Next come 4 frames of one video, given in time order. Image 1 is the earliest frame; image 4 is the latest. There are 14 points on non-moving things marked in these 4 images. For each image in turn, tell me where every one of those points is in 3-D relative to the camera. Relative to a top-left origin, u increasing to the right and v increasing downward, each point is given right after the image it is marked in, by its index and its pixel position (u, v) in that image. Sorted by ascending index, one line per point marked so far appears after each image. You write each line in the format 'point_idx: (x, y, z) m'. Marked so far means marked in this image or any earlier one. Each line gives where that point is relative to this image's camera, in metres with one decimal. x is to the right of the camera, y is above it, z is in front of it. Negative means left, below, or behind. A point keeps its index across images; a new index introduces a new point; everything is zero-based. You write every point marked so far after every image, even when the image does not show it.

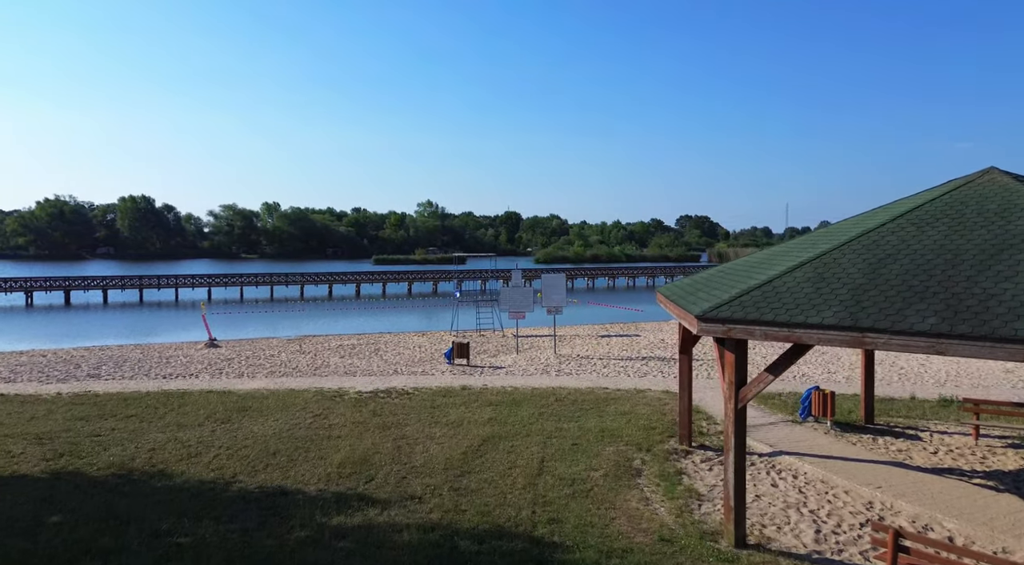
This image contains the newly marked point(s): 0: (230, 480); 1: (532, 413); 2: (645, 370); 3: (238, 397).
0: (-2.7, -1.9, +7.3) m
1: (+0.3, -1.7, +10.0) m
2: (+2.4, -1.6, +14.0) m
3: (-4.1, -1.7, +11.4) m
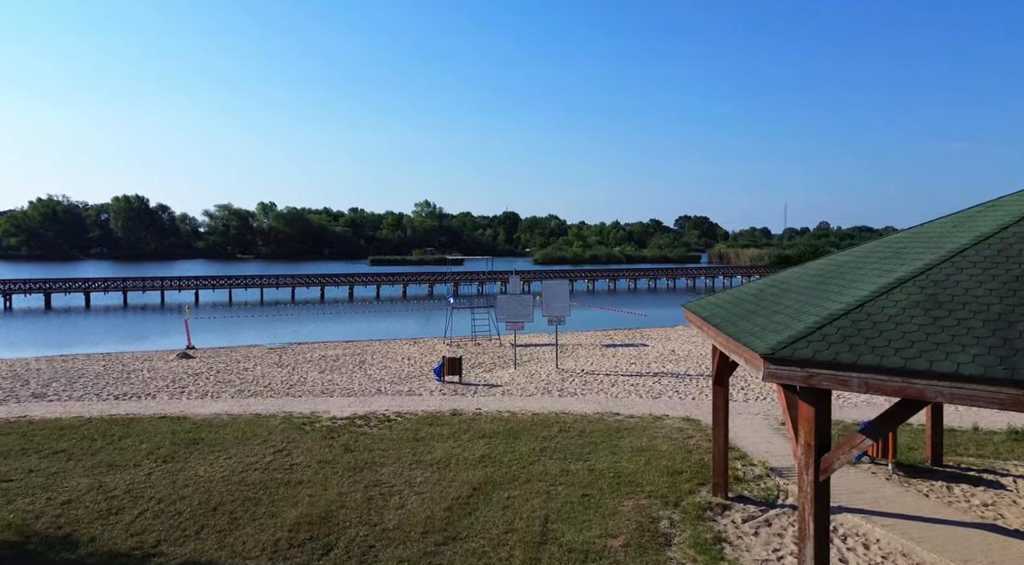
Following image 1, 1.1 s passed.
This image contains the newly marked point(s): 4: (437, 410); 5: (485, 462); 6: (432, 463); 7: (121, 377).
0: (-2.7, -2.0, +5.7) m
1: (+0.2, -1.9, +8.5) m
2: (+2.4, -1.7, +12.4) m
3: (-4.1, -1.8, +9.8) m
4: (-1.1, -1.8, +10.8) m
5: (-0.3, -1.9, +8.0) m
6: (-0.8, -1.9, +8.0) m
7: (-7.4, -1.8, +14.5) m
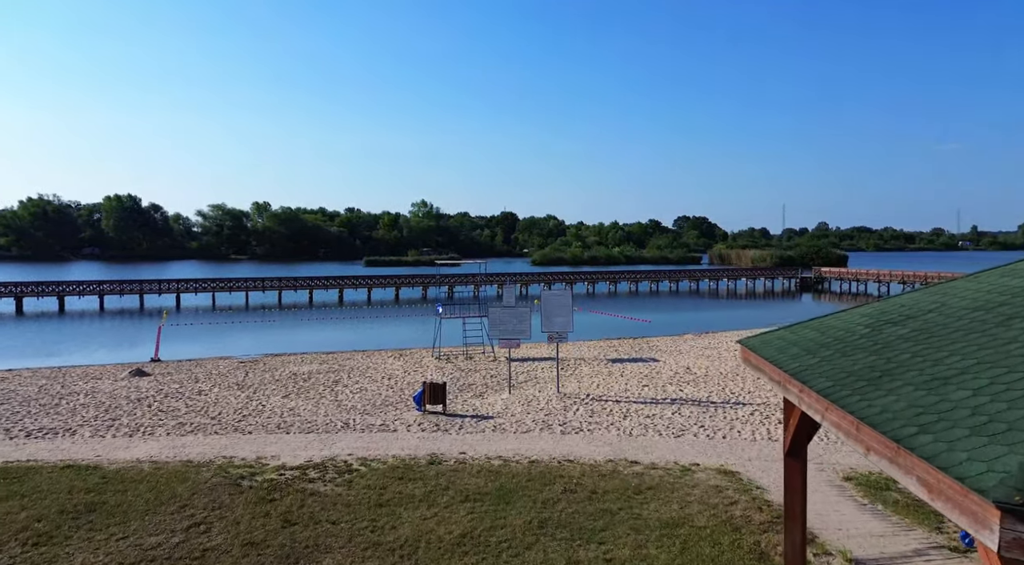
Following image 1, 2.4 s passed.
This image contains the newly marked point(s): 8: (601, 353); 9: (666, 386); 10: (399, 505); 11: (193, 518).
0: (-2.8, -2.2, +3.7) m
1: (+0.1, -2.0, +6.4) m
2: (+2.3, -1.9, +10.4) m
3: (-4.2, -2.0, +7.8) m
4: (-1.2, -2.0, +8.8) m
5: (-0.4, -2.1, +6.0) m
6: (-0.9, -2.1, +6.0) m
7: (-7.5, -2.0, +12.5) m
8: (+2.3, -1.8, +19.6) m
9: (+2.7, -1.8, +13.3) m
10: (-1.0, -2.0, +7.0) m
11: (-2.8, -2.1, +6.7) m
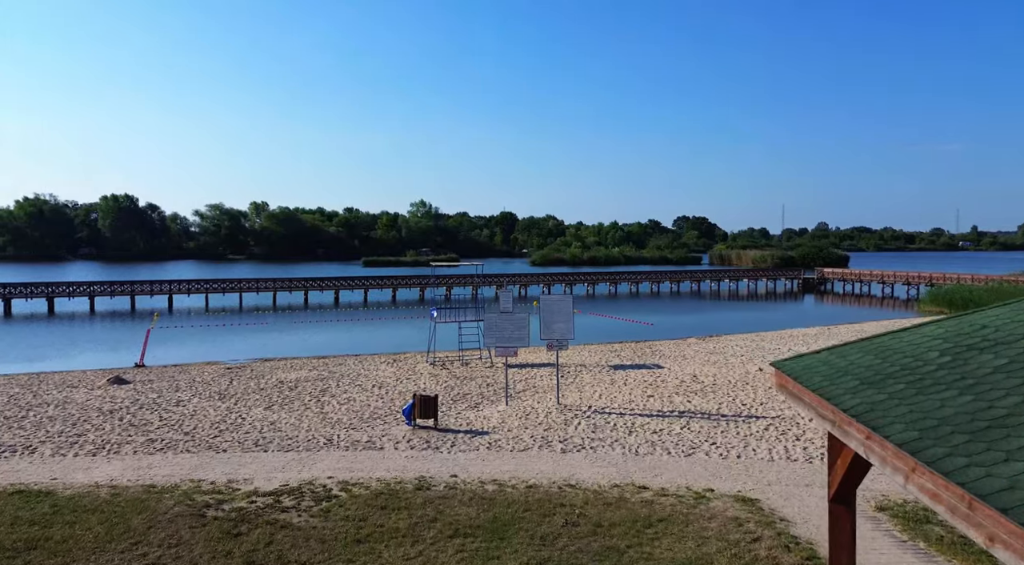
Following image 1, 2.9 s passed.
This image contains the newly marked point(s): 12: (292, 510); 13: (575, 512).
0: (-2.8, -2.2, +2.9) m
1: (+0.1, -2.1, +5.7) m
2: (+2.2, -2.0, +9.6) m
3: (-4.3, -2.1, +7.0) m
4: (-1.2, -2.1, +8.0) m
5: (-0.4, -2.1, +5.2) m
6: (-1.0, -2.1, +5.2) m
7: (-7.6, -2.0, +11.7) m
8: (+2.2, -1.9, +18.8) m
9: (+2.6, -1.9, +12.5) m
10: (-1.1, -2.1, +6.2) m
11: (-2.8, -2.1, +5.9) m
12: (-2.0, -2.1, +7.1) m
13: (+0.6, -2.0, +6.8) m
